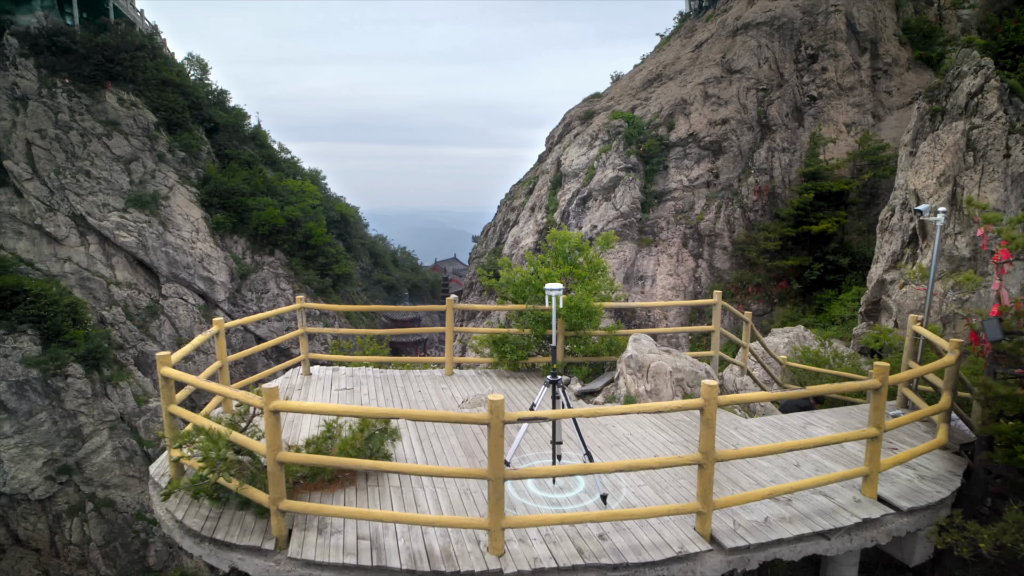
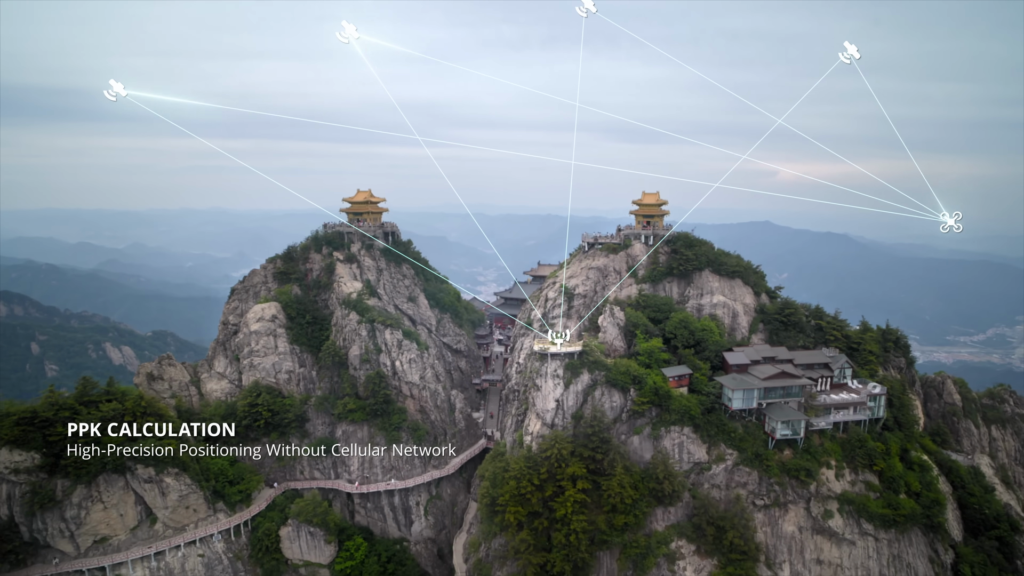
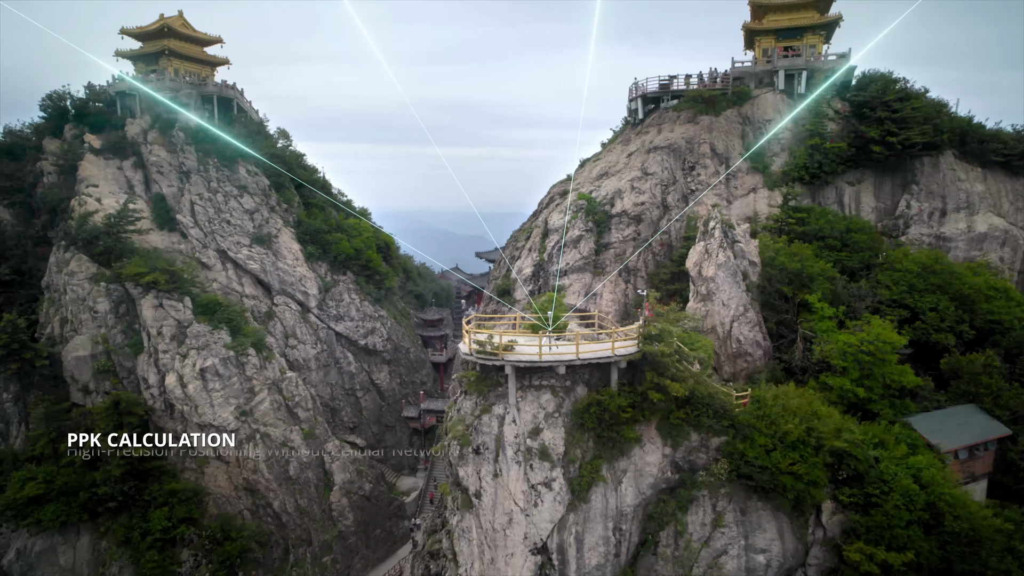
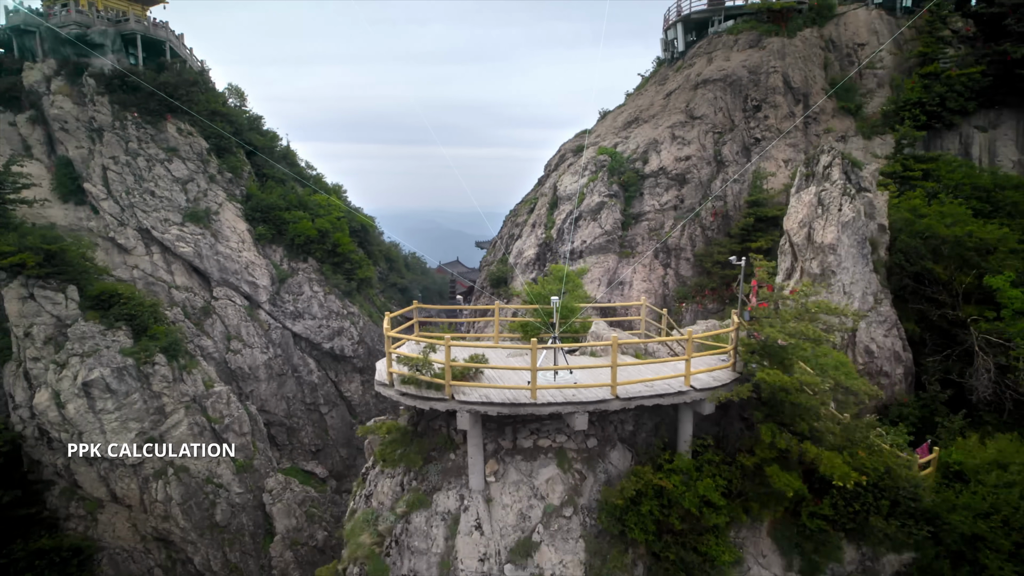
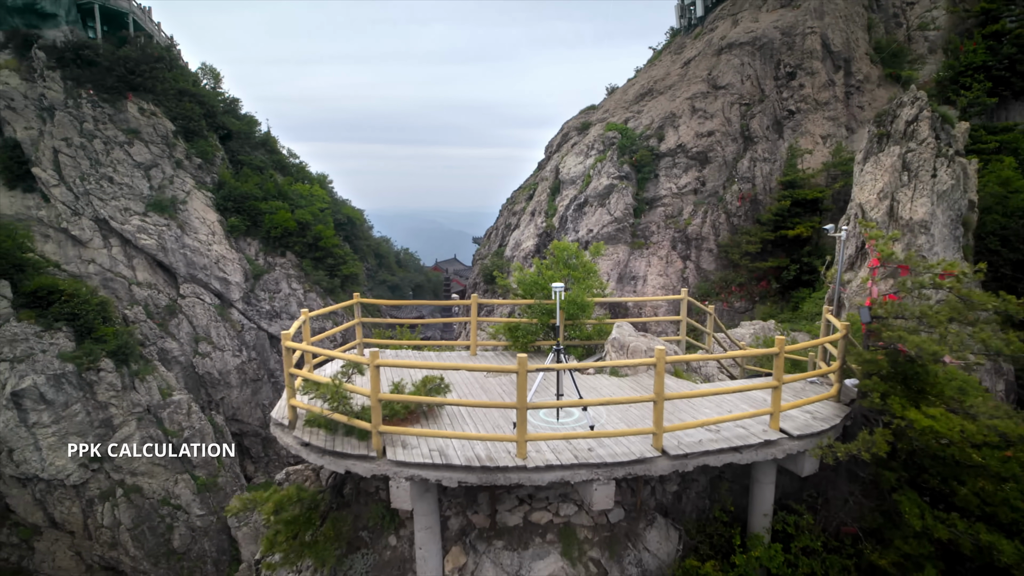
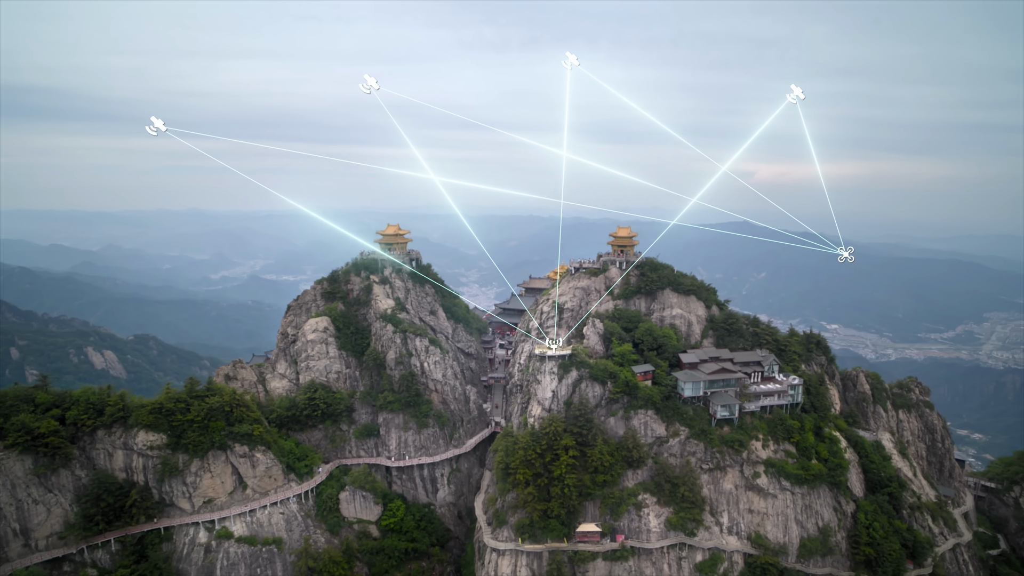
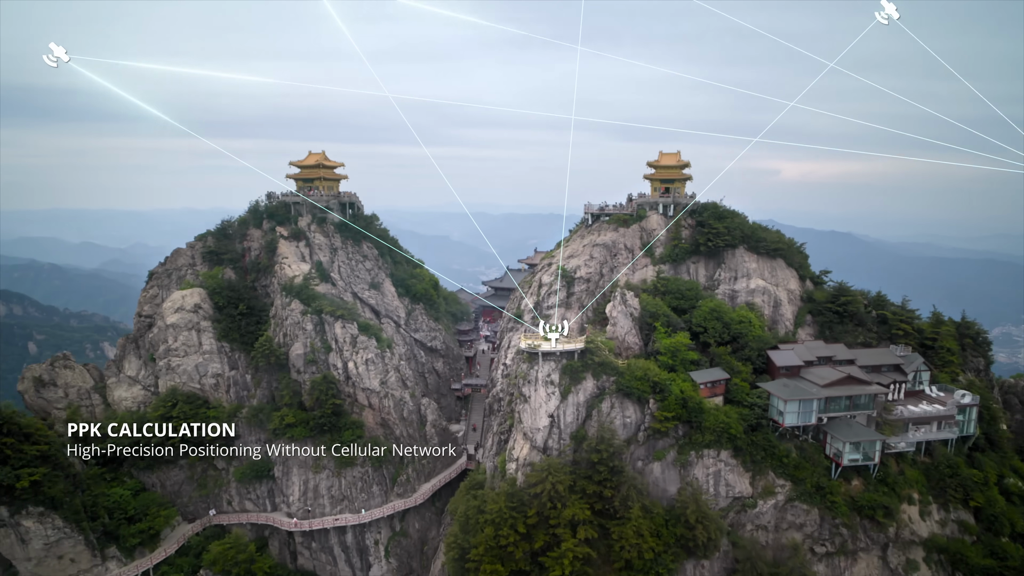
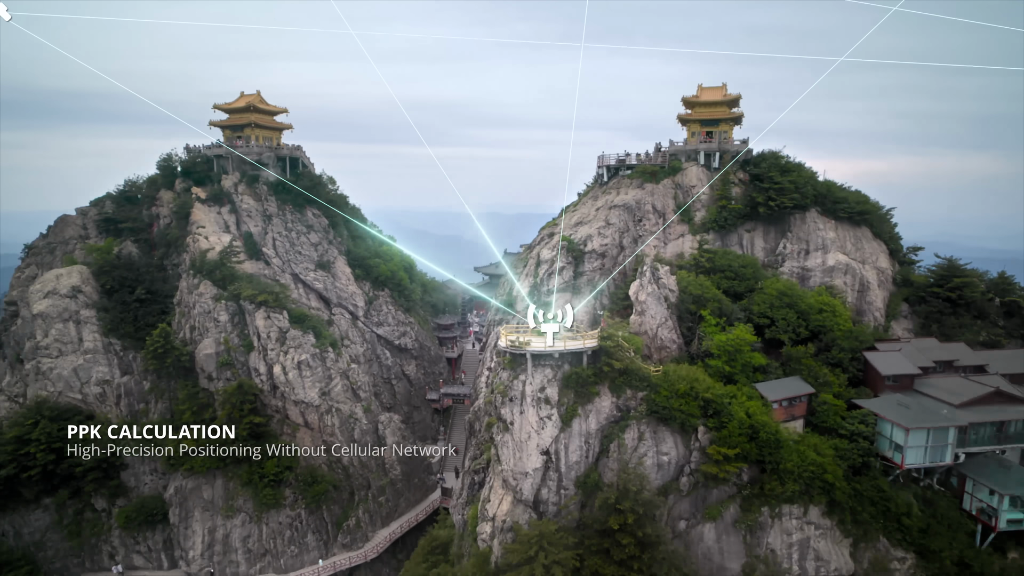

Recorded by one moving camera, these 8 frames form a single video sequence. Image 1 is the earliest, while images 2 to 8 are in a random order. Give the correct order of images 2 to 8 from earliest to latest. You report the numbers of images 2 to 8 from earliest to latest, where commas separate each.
5, 4, 3, 8, 7, 2, 6
